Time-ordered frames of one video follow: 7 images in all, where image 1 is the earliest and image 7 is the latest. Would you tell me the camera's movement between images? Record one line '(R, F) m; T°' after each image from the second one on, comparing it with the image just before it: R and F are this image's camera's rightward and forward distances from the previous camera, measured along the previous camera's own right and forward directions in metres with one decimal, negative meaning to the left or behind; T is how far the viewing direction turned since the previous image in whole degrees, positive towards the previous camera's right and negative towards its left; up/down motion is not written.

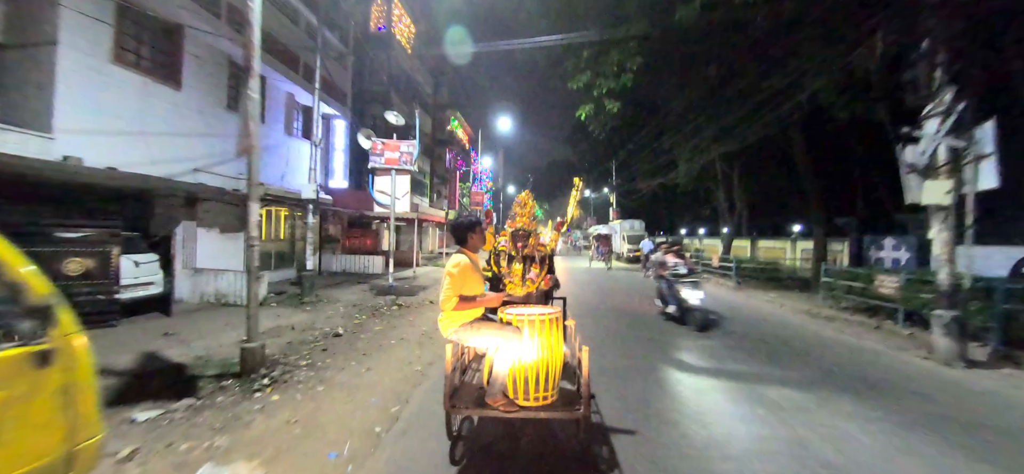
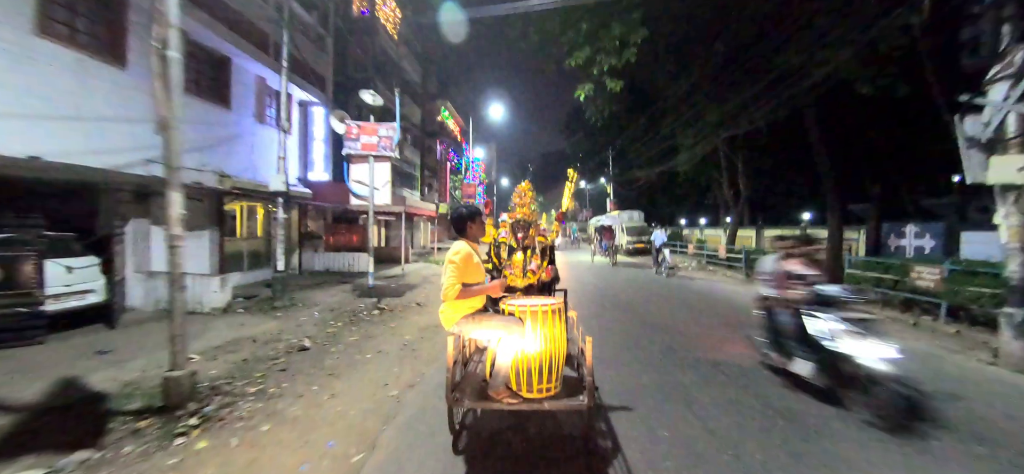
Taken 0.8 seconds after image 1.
(0.0, +0.9) m; +1°
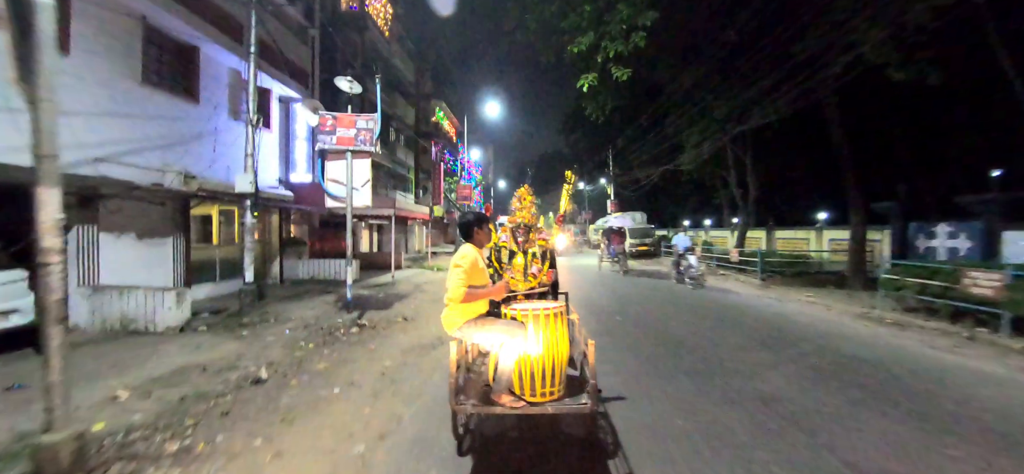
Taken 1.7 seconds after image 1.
(0.0, +0.9) m; 0°
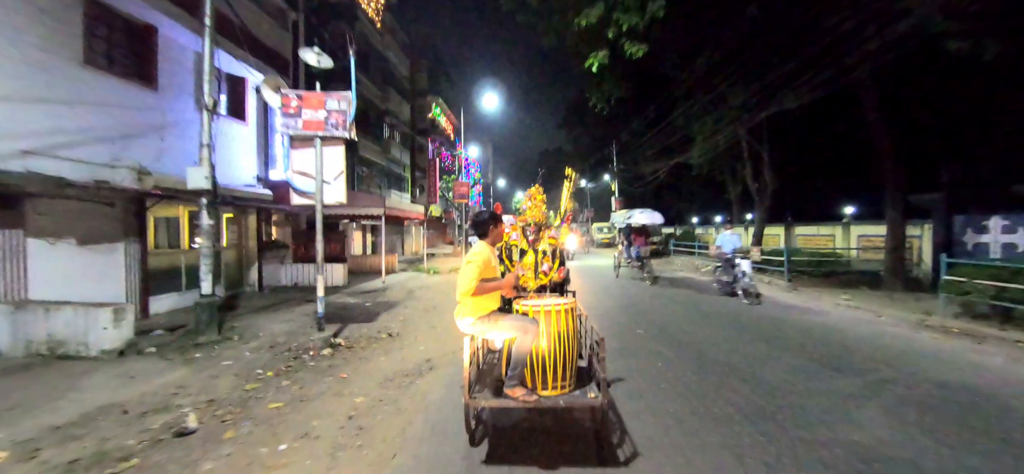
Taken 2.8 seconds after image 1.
(0.0, +1.1) m; 0°
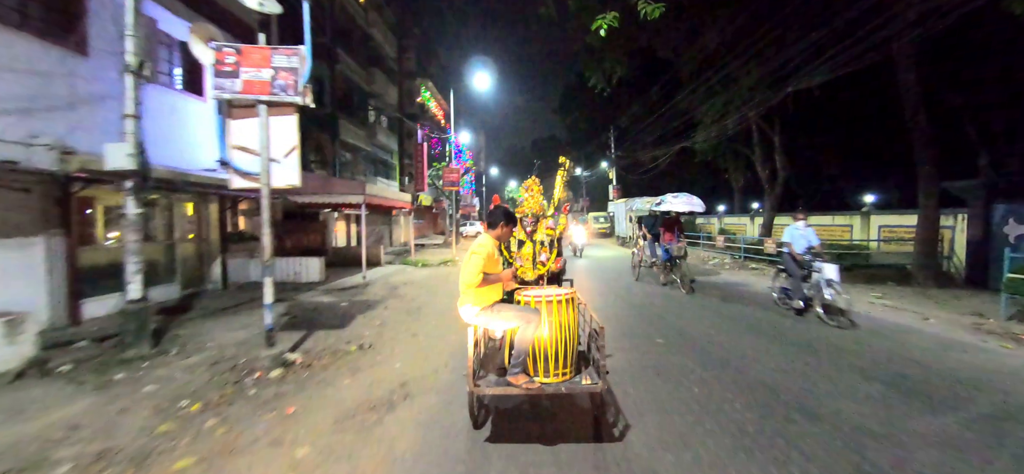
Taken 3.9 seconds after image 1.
(0.0, +1.1) m; +1°
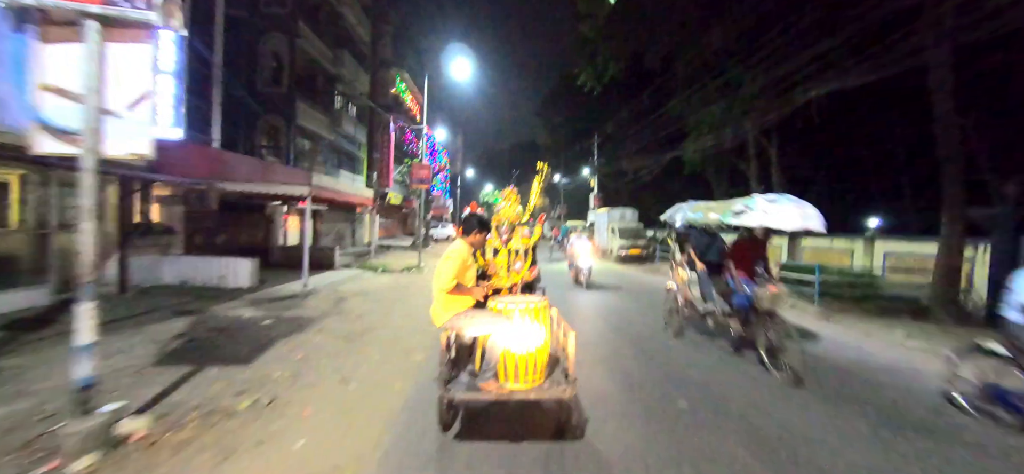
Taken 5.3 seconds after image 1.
(0.0, +1.5) m; +4°
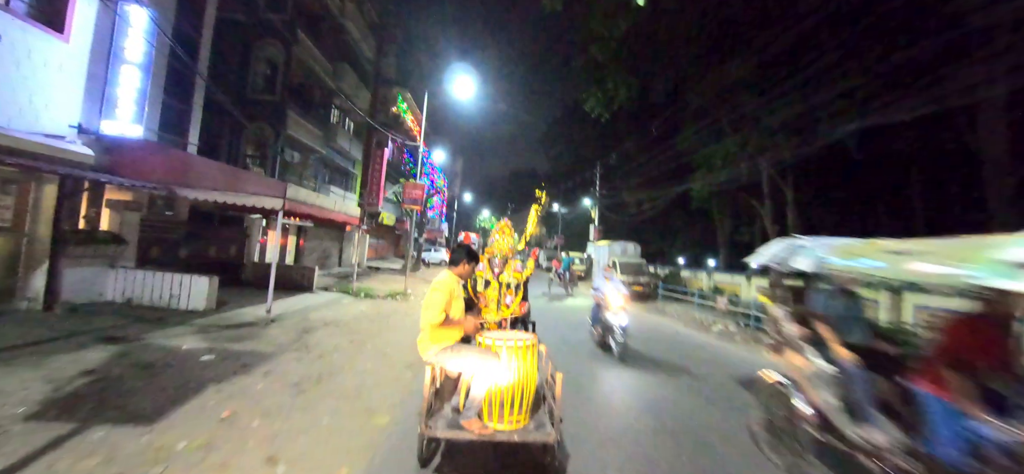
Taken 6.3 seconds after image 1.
(0.0, +1.0) m; +1°
